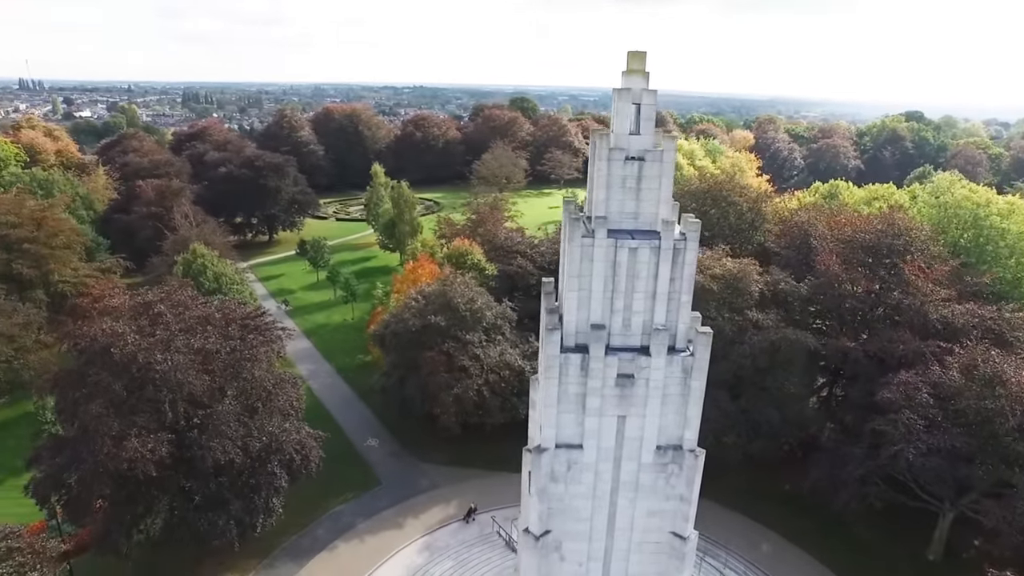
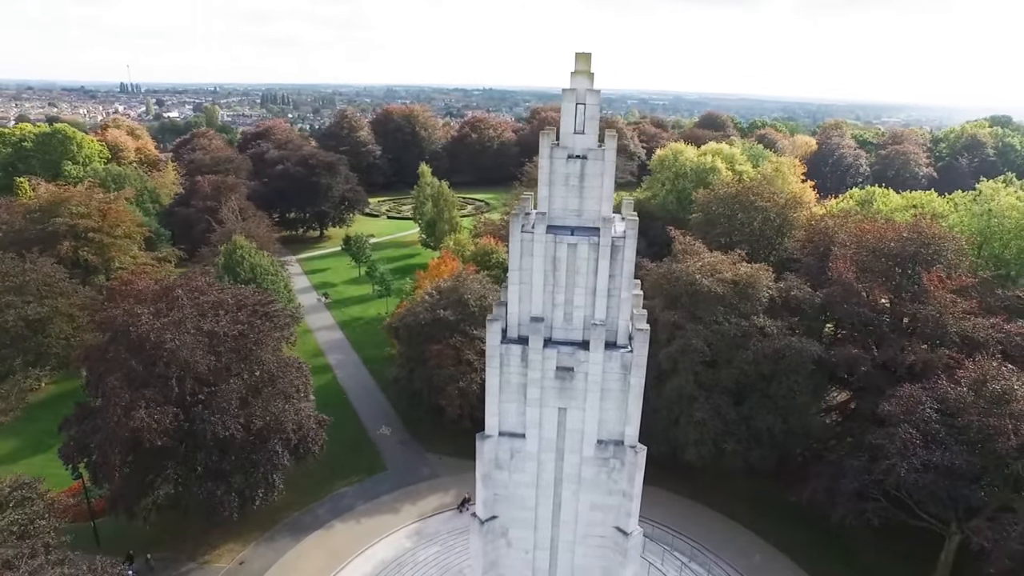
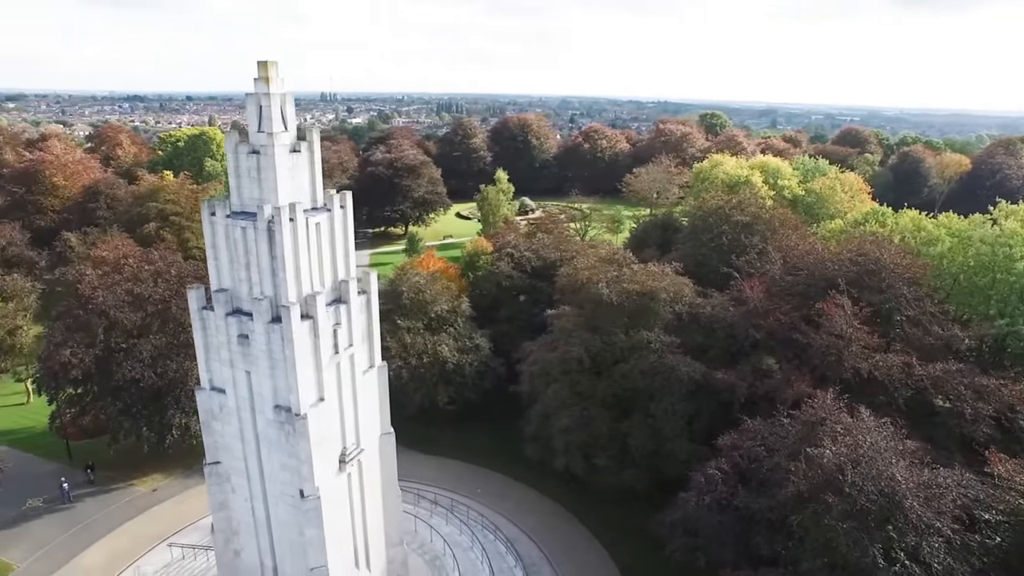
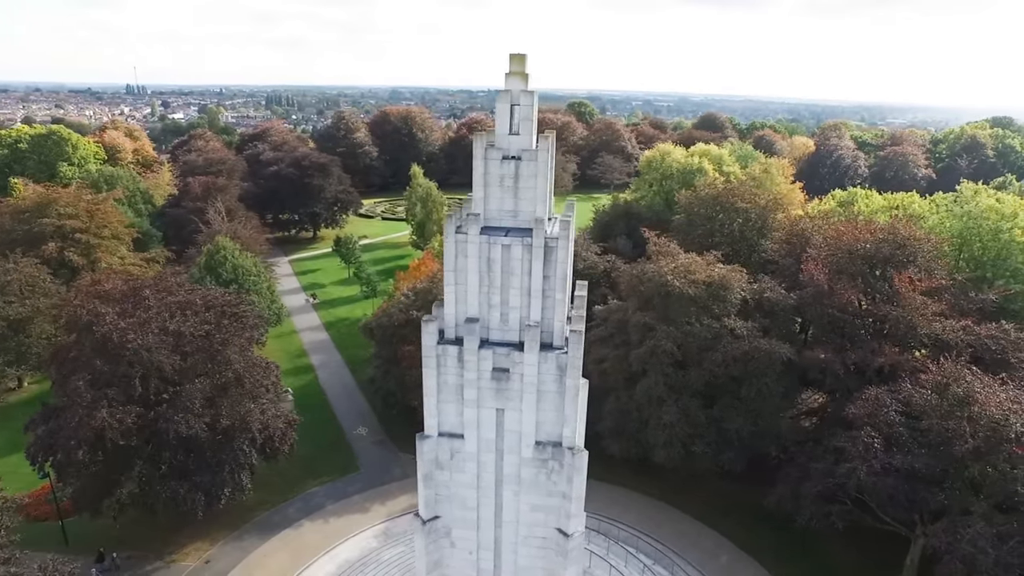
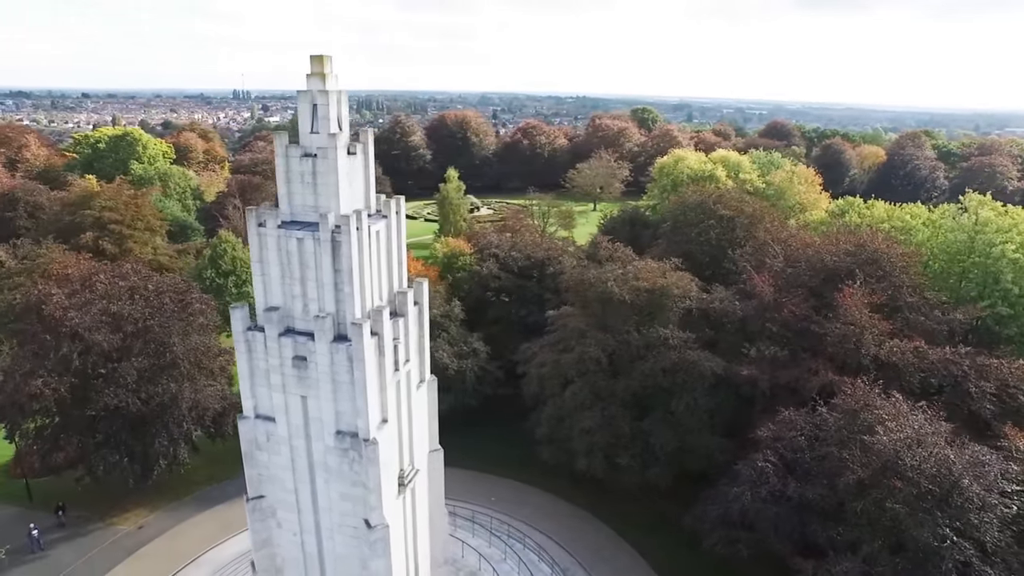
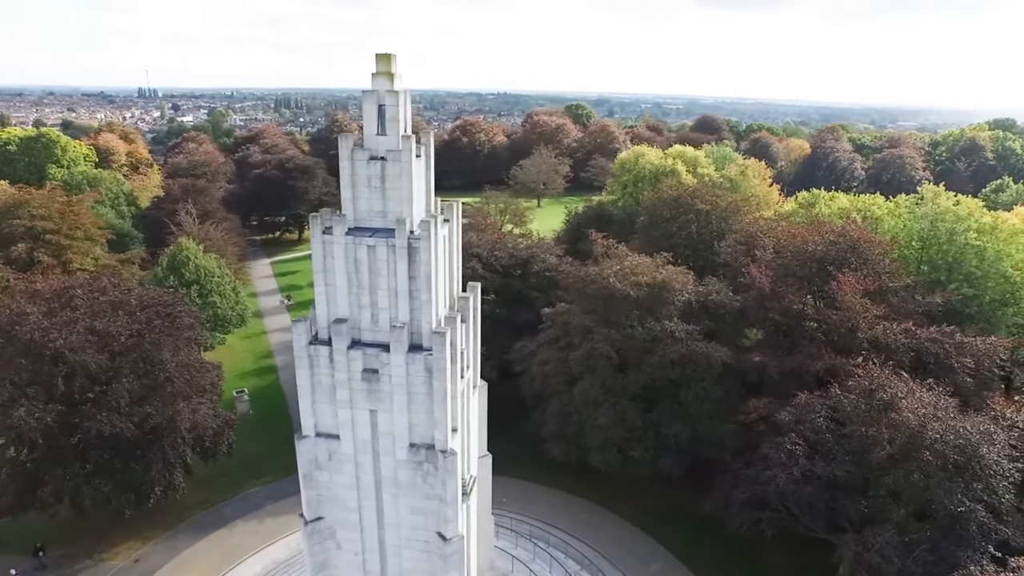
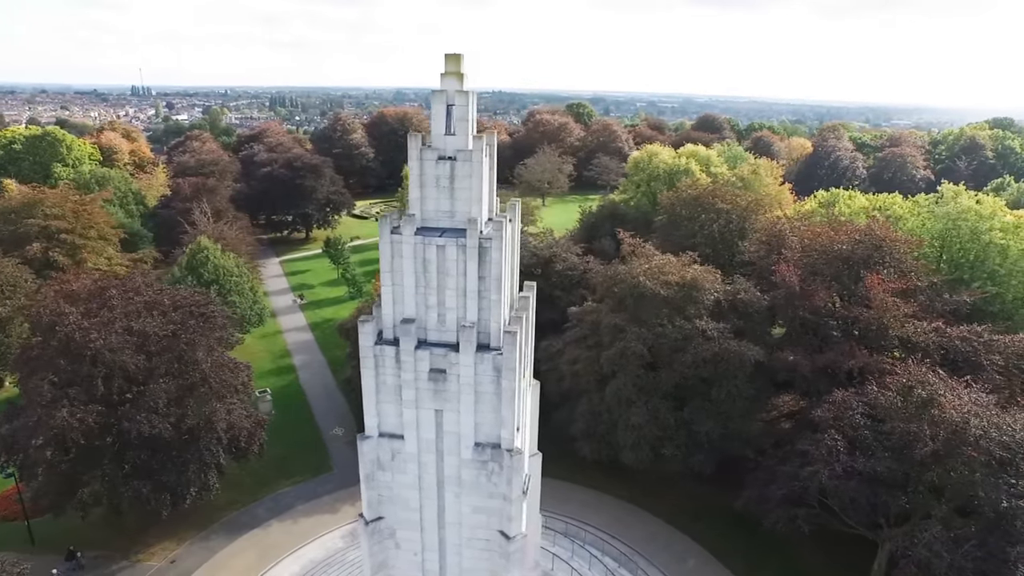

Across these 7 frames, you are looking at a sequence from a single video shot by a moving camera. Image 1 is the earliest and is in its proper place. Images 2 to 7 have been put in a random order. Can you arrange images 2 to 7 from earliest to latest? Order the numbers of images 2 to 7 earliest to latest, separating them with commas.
2, 4, 7, 6, 5, 3
